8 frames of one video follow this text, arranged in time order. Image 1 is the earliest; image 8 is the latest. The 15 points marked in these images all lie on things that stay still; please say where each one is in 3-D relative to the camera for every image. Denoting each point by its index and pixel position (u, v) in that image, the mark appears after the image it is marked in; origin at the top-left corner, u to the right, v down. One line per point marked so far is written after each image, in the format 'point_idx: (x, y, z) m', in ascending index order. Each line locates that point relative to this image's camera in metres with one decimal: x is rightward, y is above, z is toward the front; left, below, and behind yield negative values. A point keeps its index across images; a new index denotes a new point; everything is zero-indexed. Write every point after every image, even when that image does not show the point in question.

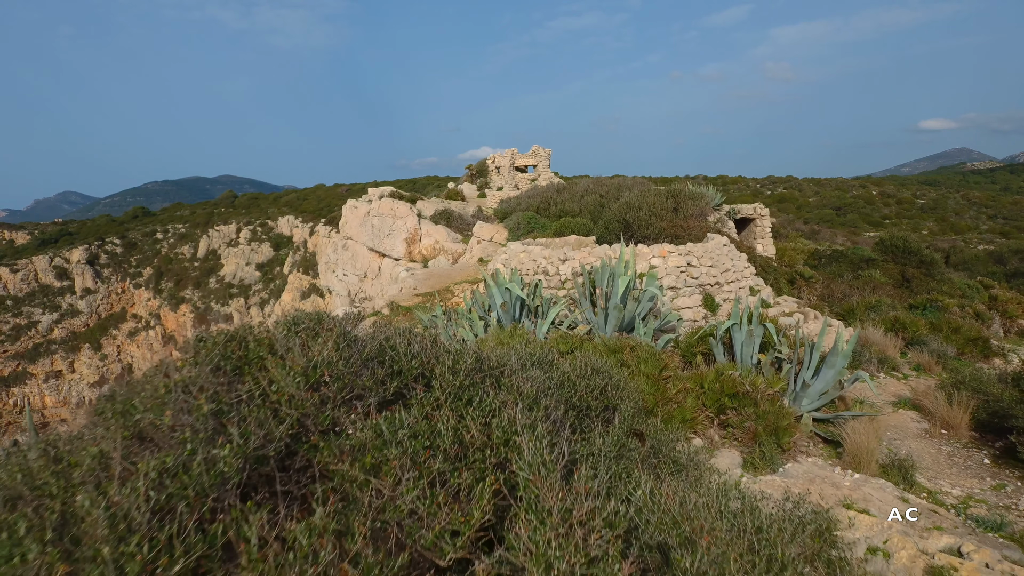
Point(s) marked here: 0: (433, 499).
0: (-0.2, -0.7, +1.6) m
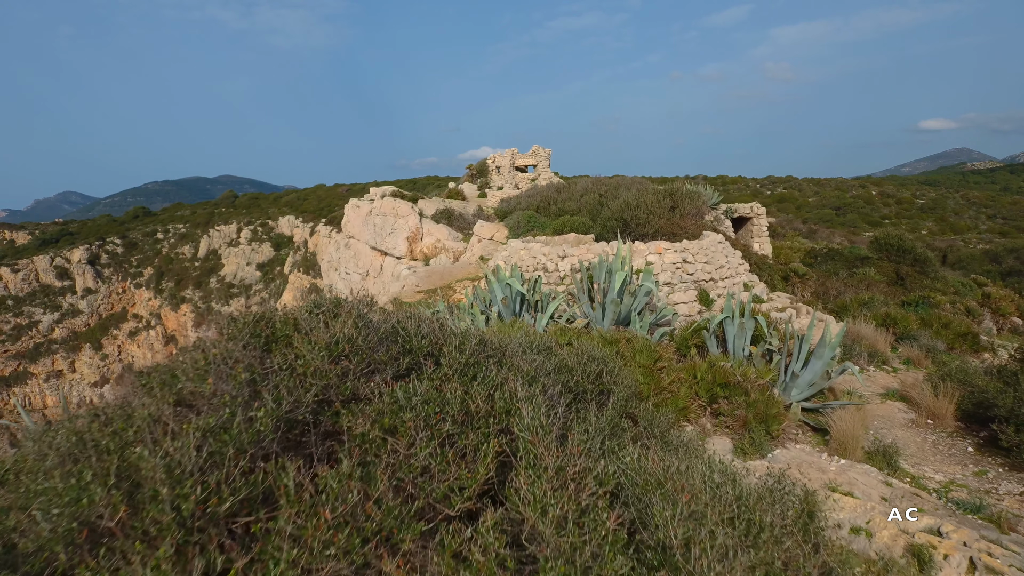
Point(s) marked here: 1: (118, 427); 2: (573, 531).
0: (-0.2, -0.6, +1.8) m
1: (-1.3, -0.5, +1.7) m
2: (+0.2, -0.8, +1.8) m
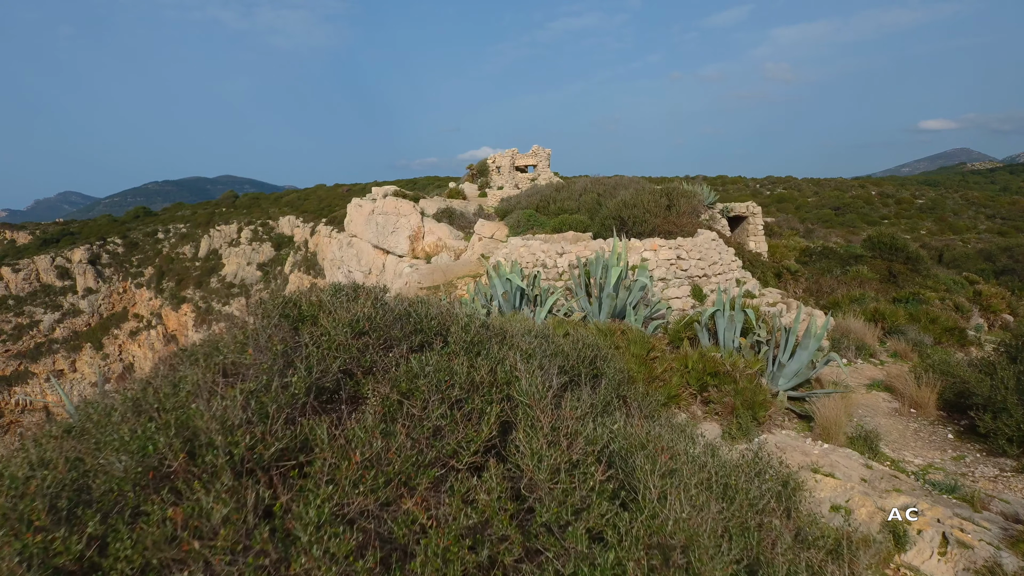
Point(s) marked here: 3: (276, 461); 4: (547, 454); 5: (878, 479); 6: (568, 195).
0: (-0.2, -0.5, +2.1) m
1: (-1.3, -0.4, +2.0) m
2: (+0.2, -0.7, +2.0) m
3: (-0.8, -0.6, +1.8) m
4: (+0.1, -0.7, +2.1) m
5: (+3.3, -1.7, +4.4) m
6: (+1.6, +2.7, +14.3) m
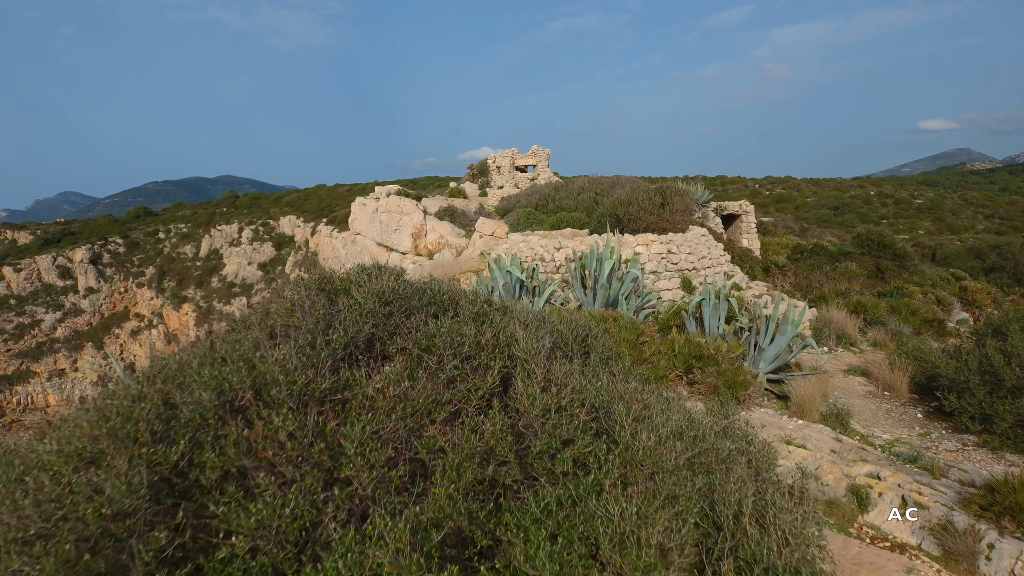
0: (-0.2, -0.4, +2.5) m
1: (-1.3, -0.3, +2.4) m
2: (+0.2, -0.6, +2.4) m
3: (-0.8, -0.5, +2.2) m
4: (+0.1, -0.5, +2.5) m
5: (+3.3, -1.6, +4.8) m
6: (+1.6, +2.8, +14.7) m
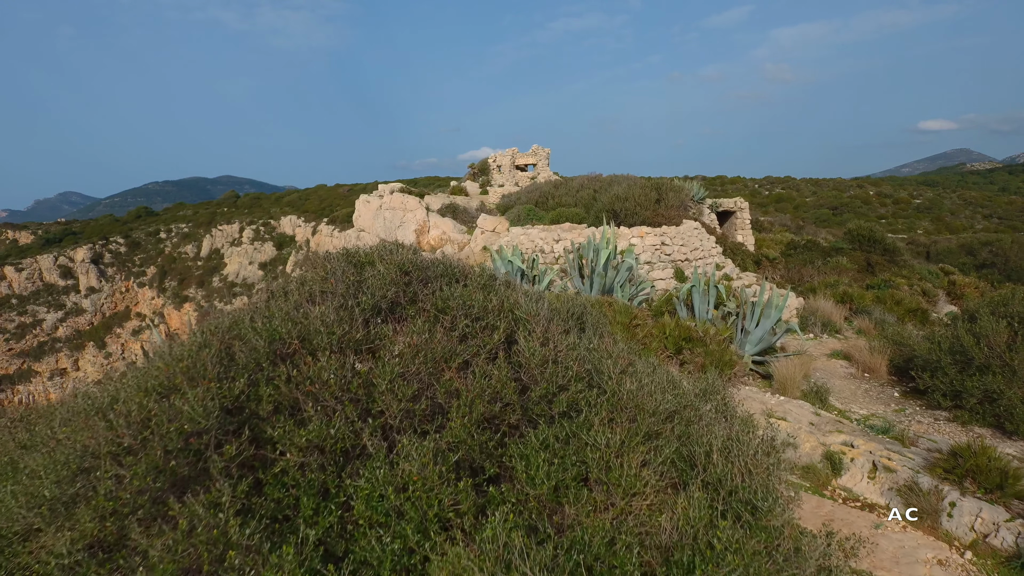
0: (-0.2, -0.2, +2.9) m
1: (-1.3, -0.1, +2.8) m
2: (+0.2, -0.5, +2.8) m
3: (-0.8, -0.3, +2.6) m
4: (+0.2, -0.4, +2.9) m
5: (+3.3, -1.4, +5.2) m
6: (+1.6, +3.0, +15.1) m
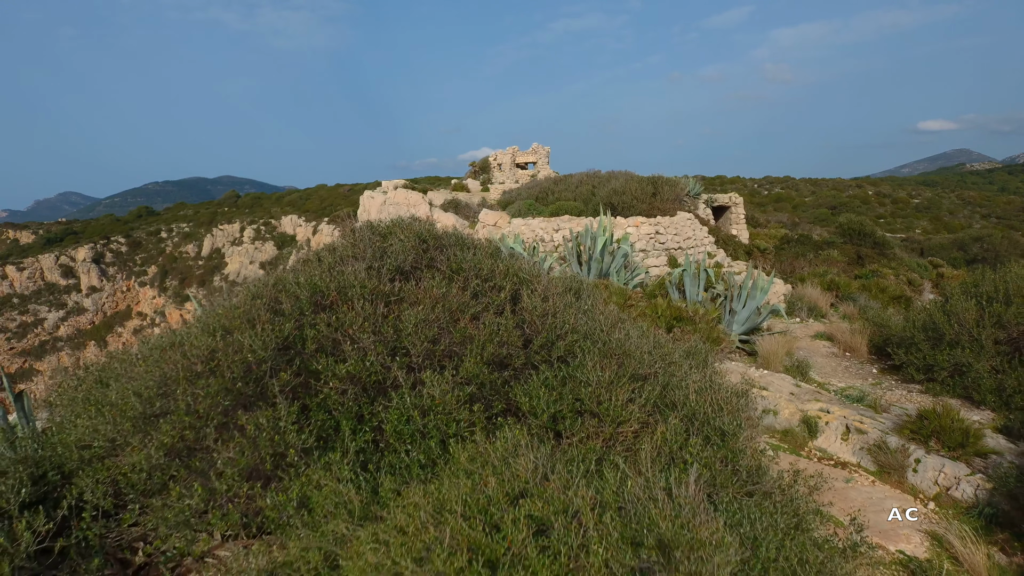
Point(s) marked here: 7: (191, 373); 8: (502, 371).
0: (-0.2, 0.0, +3.3) m
1: (-1.3, +0.1, +3.2) m
2: (+0.3, -0.2, +3.2) m
3: (-0.8, -0.1, +3.0) m
4: (+0.2, -0.1, +3.3) m
5: (+3.3, -1.2, +5.6) m
6: (+1.7, +3.2, +15.5) m
7: (-1.6, -0.4, +2.5) m
8: (-0.1, -0.5, +2.9) m
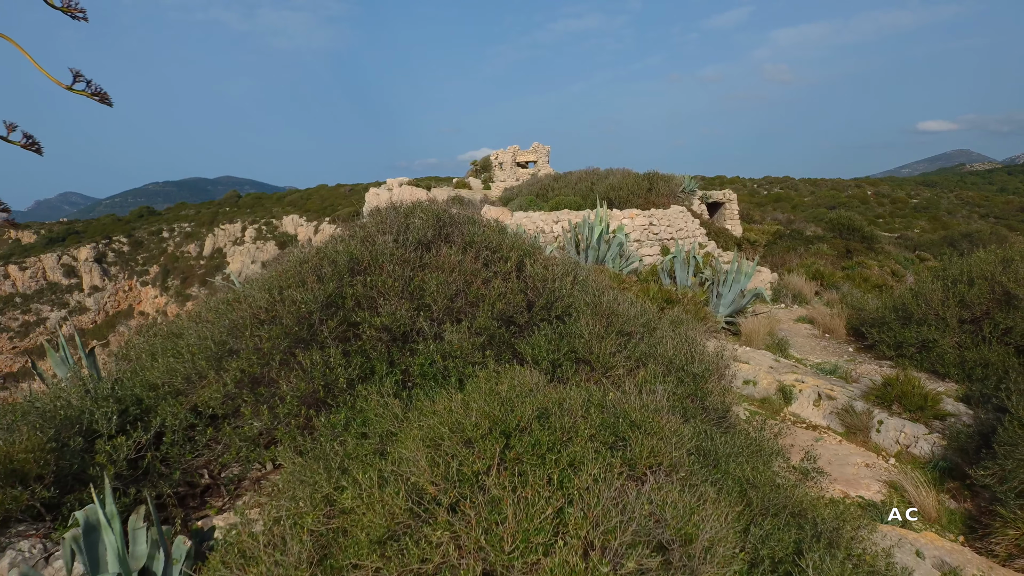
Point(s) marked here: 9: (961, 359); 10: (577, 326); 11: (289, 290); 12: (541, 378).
0: (-0.2, +0.2, +3.8) m
1: (-1.3, +0.4, +3.7) m
2: (+0.3, 0.0, +3.8) m
3: (-0.7, +0.1, +3.5) m
4: (+0.2, +0.1, +3.8) m
5: (+3.4, -1.0, +6.1) m
6: (+1.7, +3.4, +16.1) m
7: (-1.6, -0.2, +3.0) m
8: (0.0, -0.3, +3.5) m
9: (+5.5, -0.9, +6.0) m
10: (+0.5, -0.3, +3.5) m
11: (-1.5, 0.0, +3.2) m
12: (+0.2, -0.5, +2.7) m
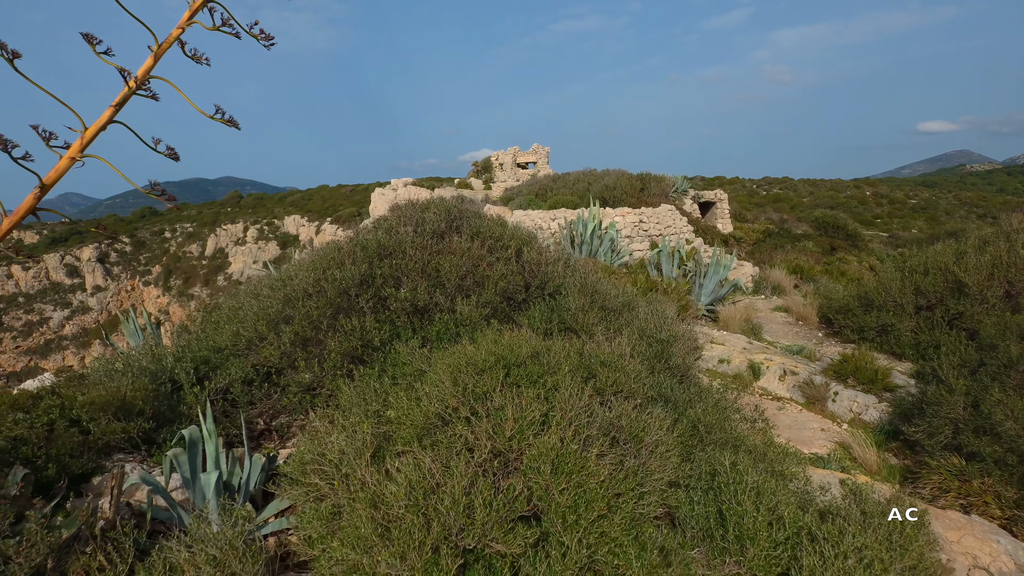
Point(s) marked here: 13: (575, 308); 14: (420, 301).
0: (-0.2, +0.4, +4.5) m
1: (-1.3, +0.5, +4.4) m
2: (+0.3, +0.1, +4.5) m
3: (-0.7, +0.3, +4.3) m
4: (+0.2, +0.2, +4.5) m
5: (+3.4, -0.8, +6.9) m
6: (+1.7, +3.6, +16.8) m
7: (-1.6, -0.1, +3.7) m
8: (0.0, -0.1, +4.2) m
9: (+5.5, -0.7, +6.7) m
10: (+0.5, -0.1, +4.2) m
11: (-1.5, +0.1, +3.9) m
12: (+0.2, -0.3, +3.4) m
13: (+0.5, -0.2, +4.1) m
14: (-0.7, -0.1, +3.9) m
